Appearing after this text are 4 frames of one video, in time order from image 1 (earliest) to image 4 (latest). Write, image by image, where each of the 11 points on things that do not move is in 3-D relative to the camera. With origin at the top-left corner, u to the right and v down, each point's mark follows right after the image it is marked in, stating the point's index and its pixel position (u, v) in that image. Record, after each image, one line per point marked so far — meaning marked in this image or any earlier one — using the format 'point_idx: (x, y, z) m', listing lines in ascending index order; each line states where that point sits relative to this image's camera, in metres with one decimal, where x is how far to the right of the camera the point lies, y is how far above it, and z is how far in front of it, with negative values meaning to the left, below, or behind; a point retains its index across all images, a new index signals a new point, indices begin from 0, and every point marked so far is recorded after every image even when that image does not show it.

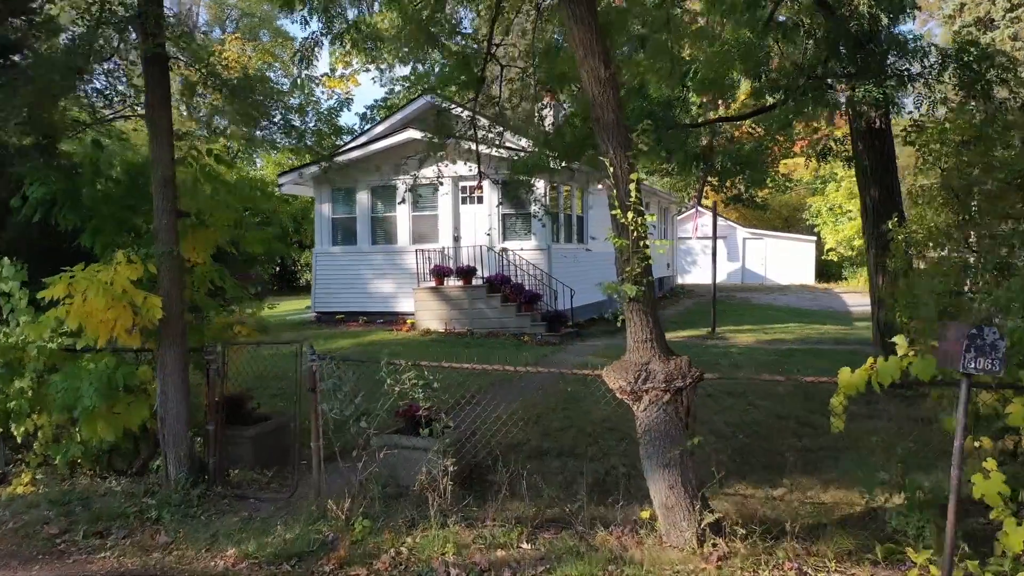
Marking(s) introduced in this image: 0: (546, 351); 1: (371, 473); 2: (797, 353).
0: (+0.5, -1.0, +12.3) m
1: (-0.9, -1.2, +5.2) m
2: (+4.2, -1.0, +11.9) m
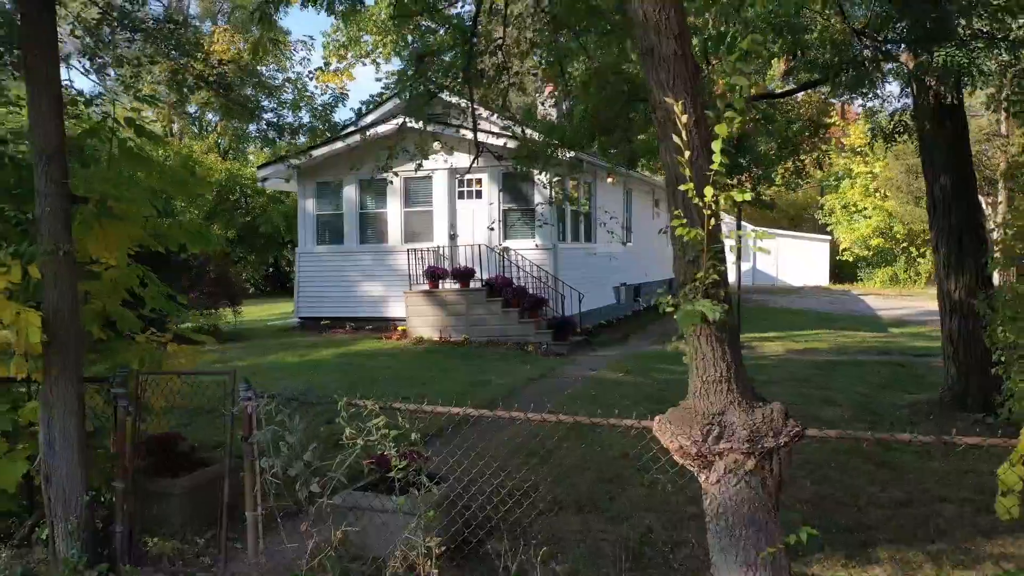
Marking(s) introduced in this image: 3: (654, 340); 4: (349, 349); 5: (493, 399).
0: (+0.6, -1.0, +10.9) m
1: (-0.9, -1.2, +3.8) m
2: (+4.2, -1.0, +10.5) m
3: (+2.4, -0.9, +13.6) m
4: (-2.5, -0.9, +12.4) m
5: (-0.2, -1.2, +8.7) m
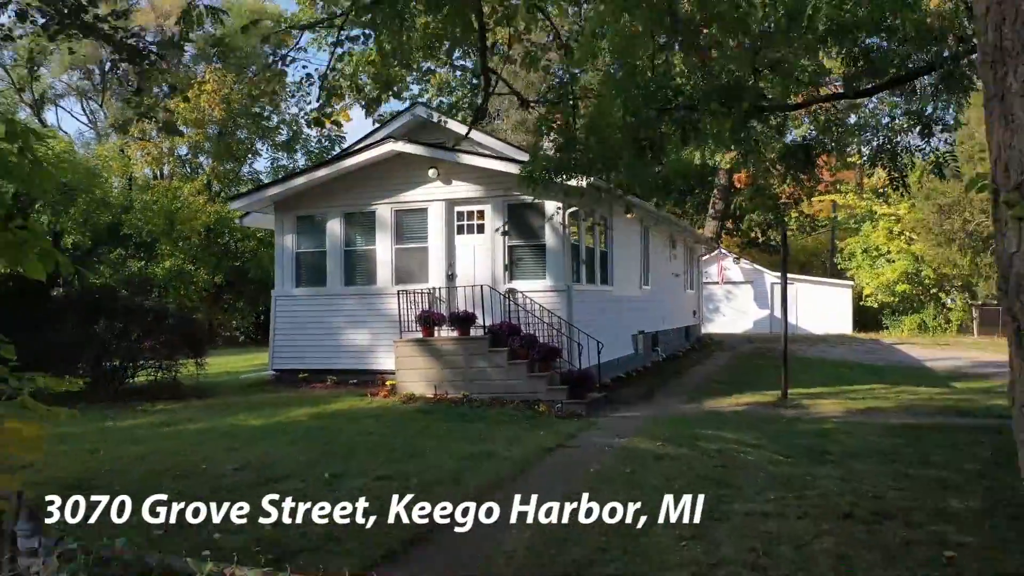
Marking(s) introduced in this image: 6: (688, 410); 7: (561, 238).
0: (+0.6, -1.6, +9.0) m
1: (-0.8, -1.4, +1.9) m
2: (+4.3, -1.5, +8.6) m
3: (+2.5, -1.6, +11.7) m
4: (-2.4, -1.6, +10.4) m
5: (-0.1, -1.6, +6.8) m
6: (+2.3, -1.6, +10.4) m
7: (+0.7, +0.7, +11.5) m
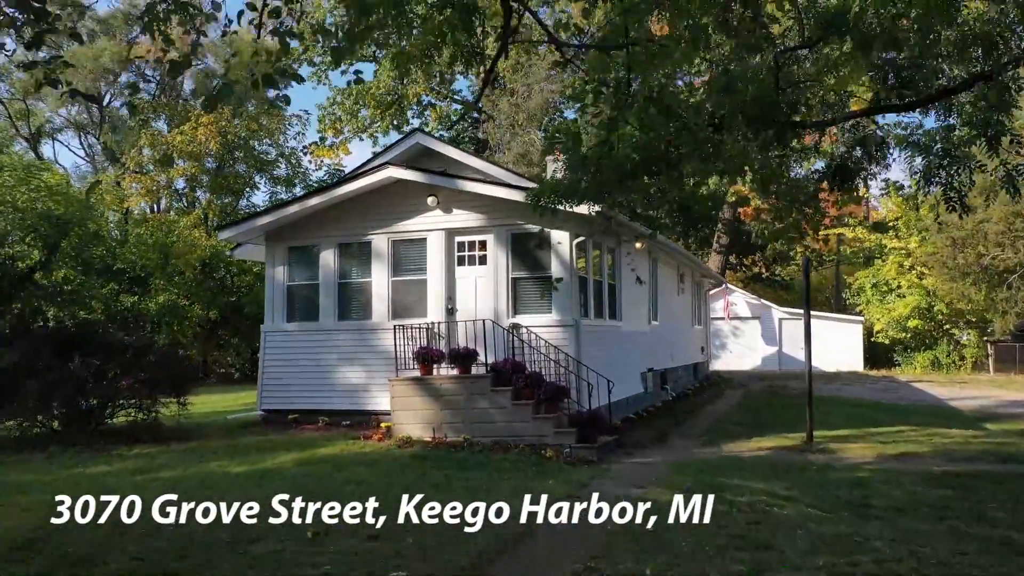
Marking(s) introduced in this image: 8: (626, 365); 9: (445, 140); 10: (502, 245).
0: (+0.7, -1.9, +8.2) m
1: (-0.7, -1.4, +1.1) m
2: (+4.4, -1.9, +7.8) m
3: (+2.6, -2.1, +10.9) m
4: (-2.4, -2.0, +9.7) m
5: (-0.1, -1.9, +6.0) m
6: (+2.3, -2.0, +9.6) m
7: (+0.7, +0.3, +10.8) m
8: (+1.8, -1.3, +13.1) m
9: (-1.0, +2.3, +12.5) m
10: (-0.1, +0.6, +11.2) m
